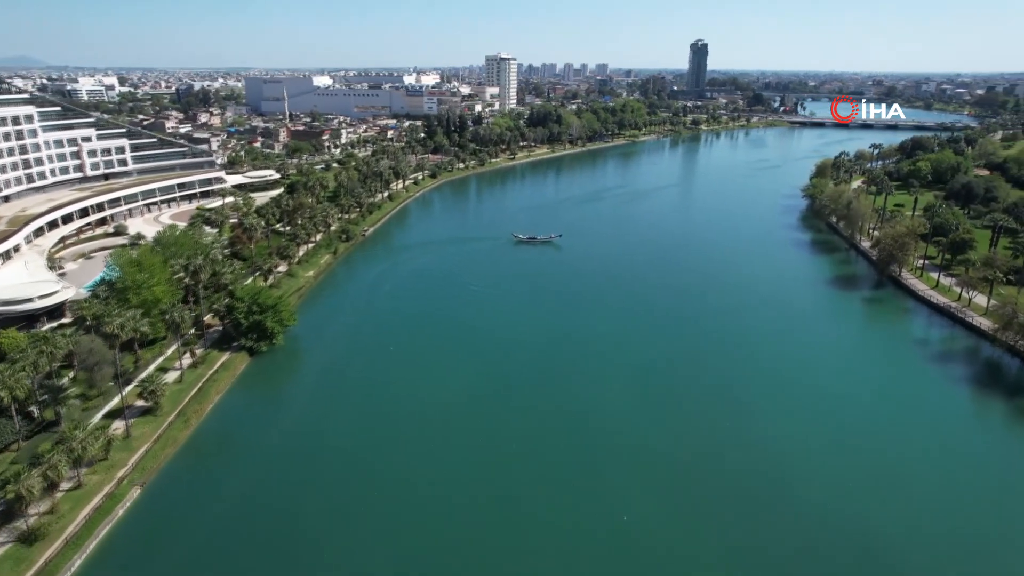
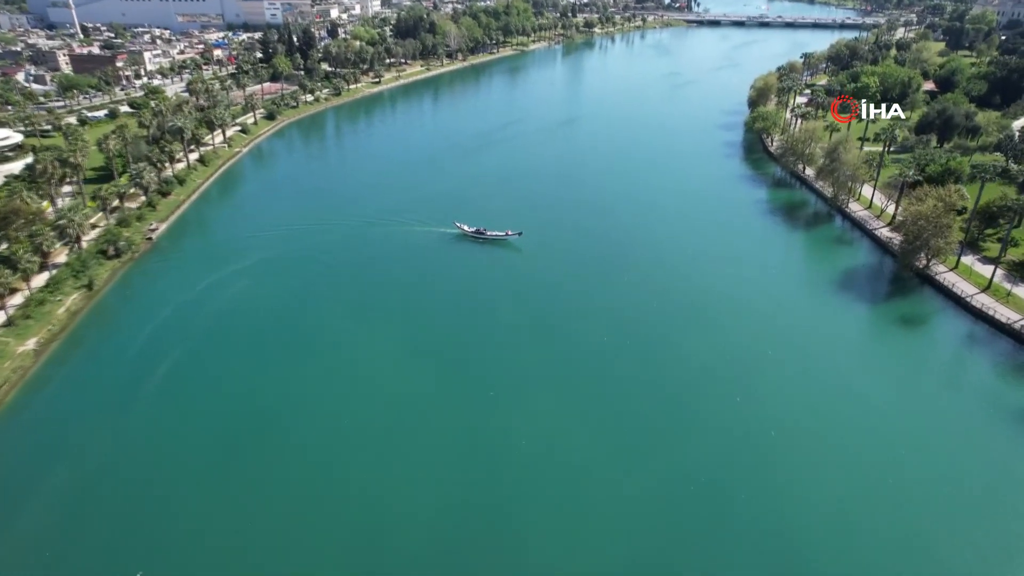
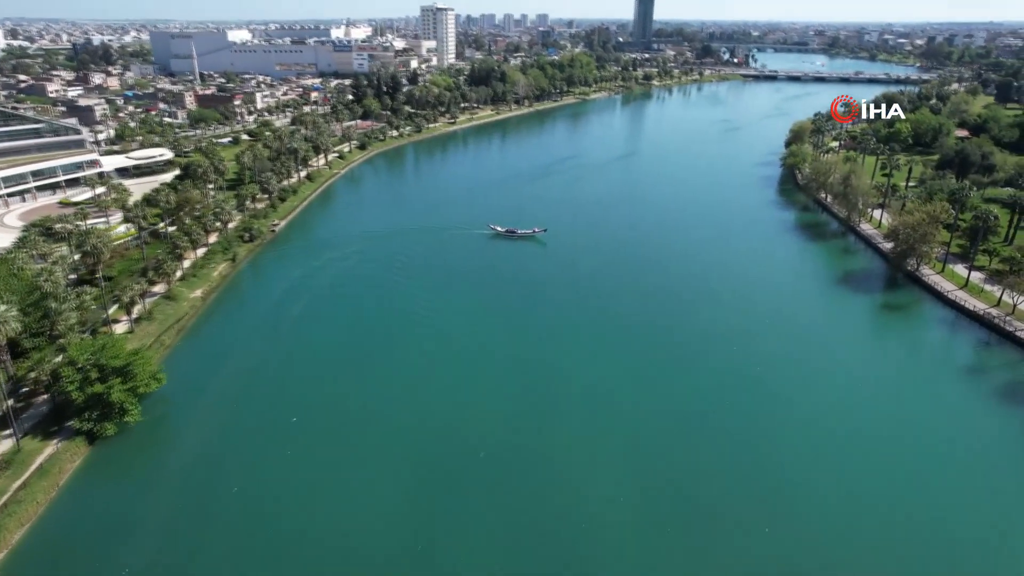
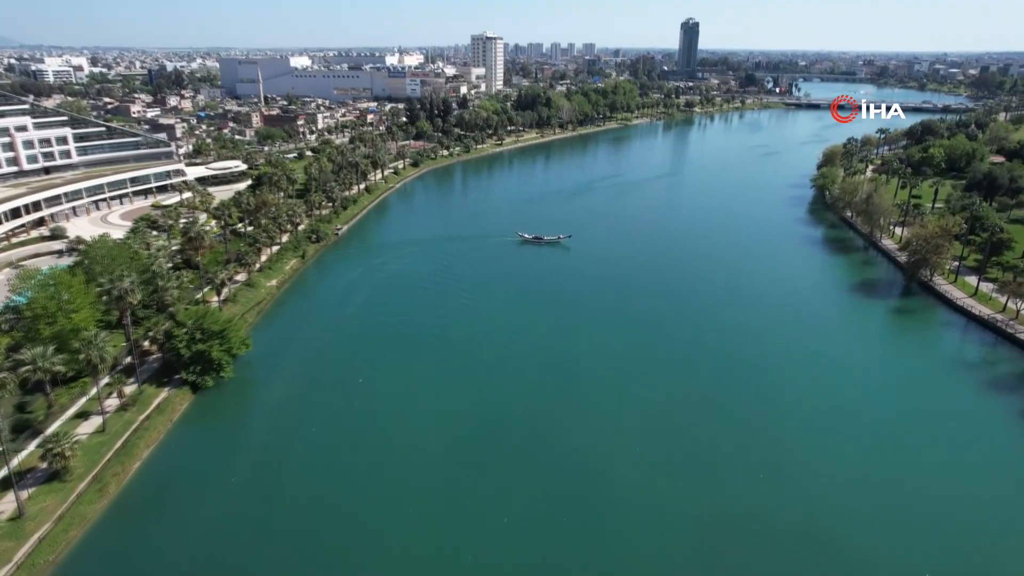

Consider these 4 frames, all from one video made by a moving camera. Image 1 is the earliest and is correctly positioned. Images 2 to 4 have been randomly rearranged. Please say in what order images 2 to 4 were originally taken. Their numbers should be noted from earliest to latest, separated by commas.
4, 3, 2
